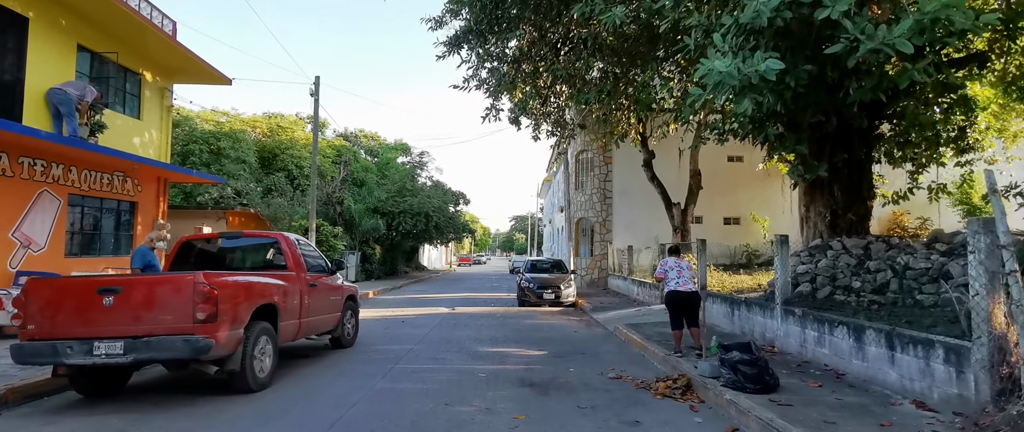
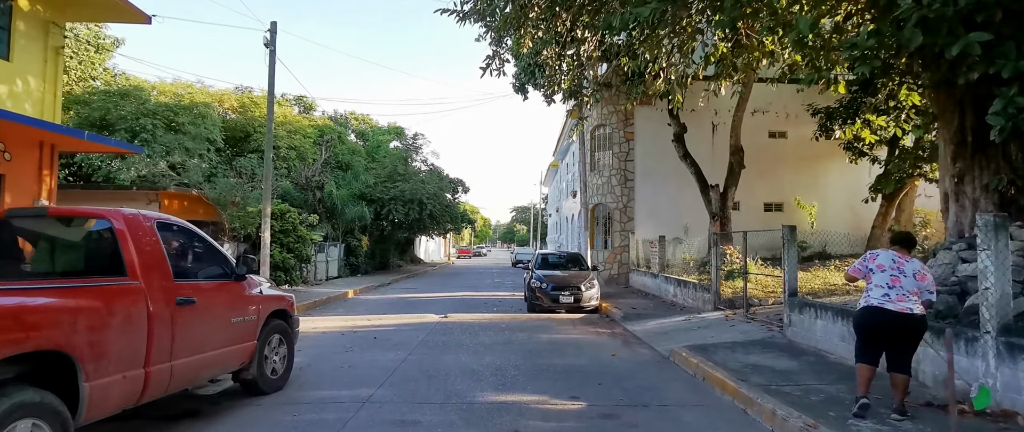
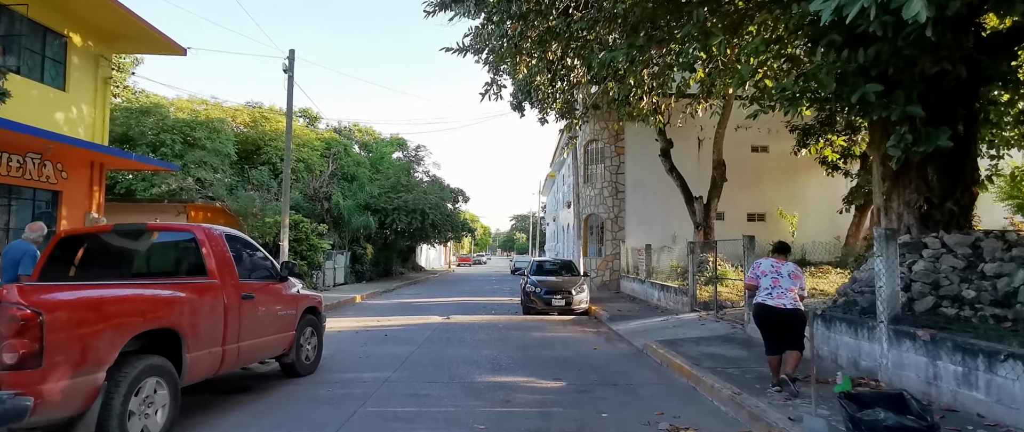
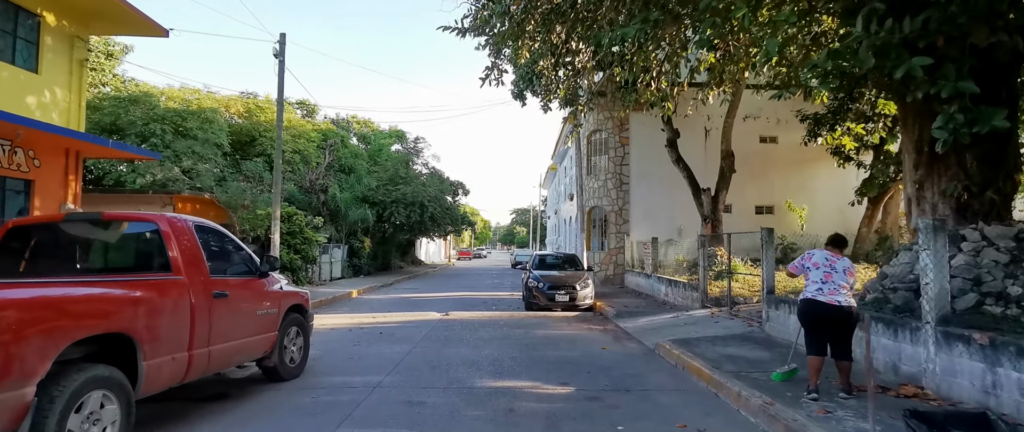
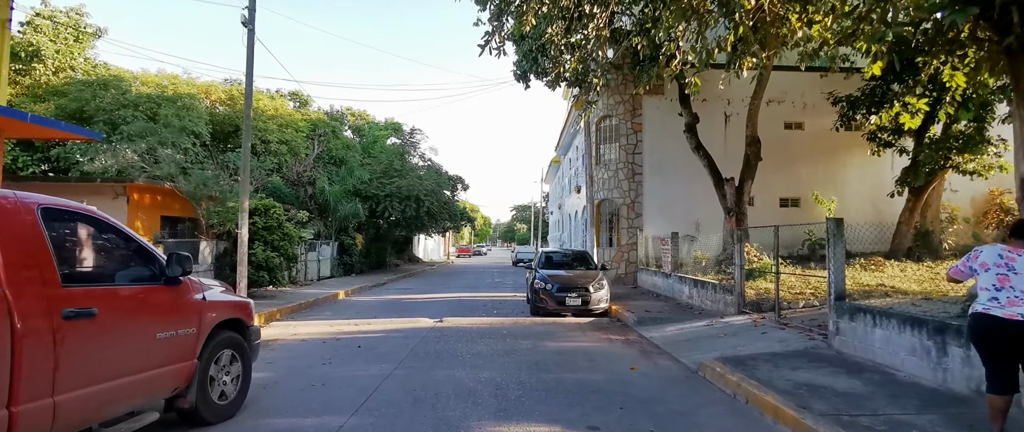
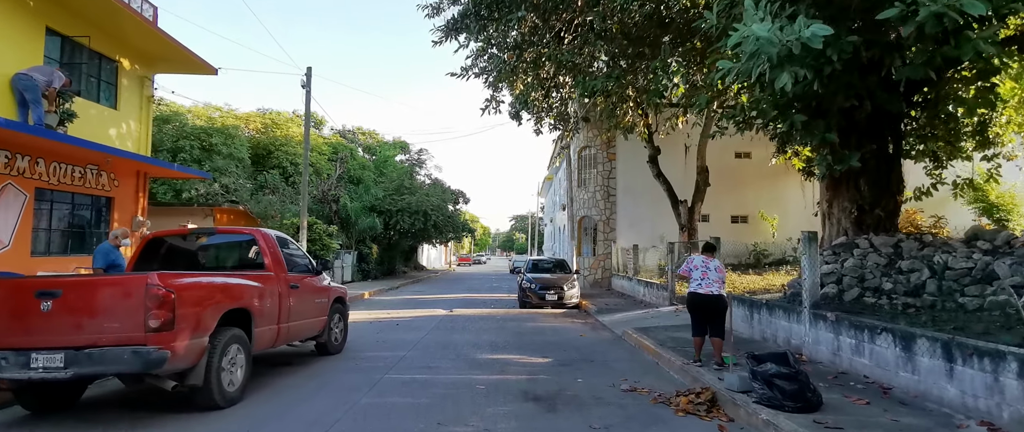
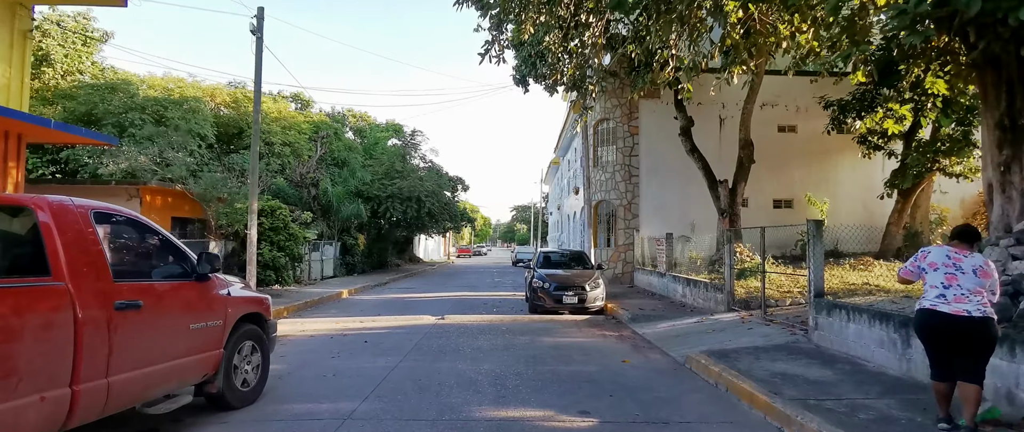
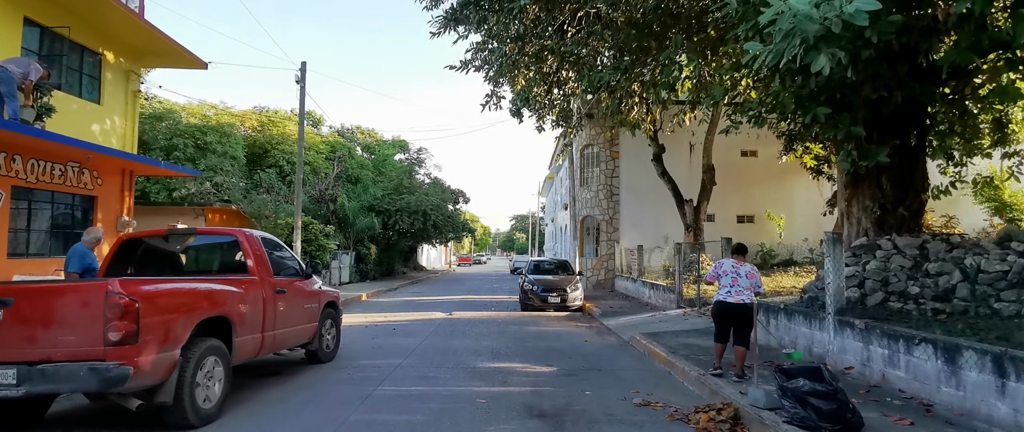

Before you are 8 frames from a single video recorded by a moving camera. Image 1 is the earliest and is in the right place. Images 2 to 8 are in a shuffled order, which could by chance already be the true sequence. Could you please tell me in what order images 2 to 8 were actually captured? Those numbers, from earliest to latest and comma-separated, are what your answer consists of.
6, 8, 3, 4, 2, 7, 5
